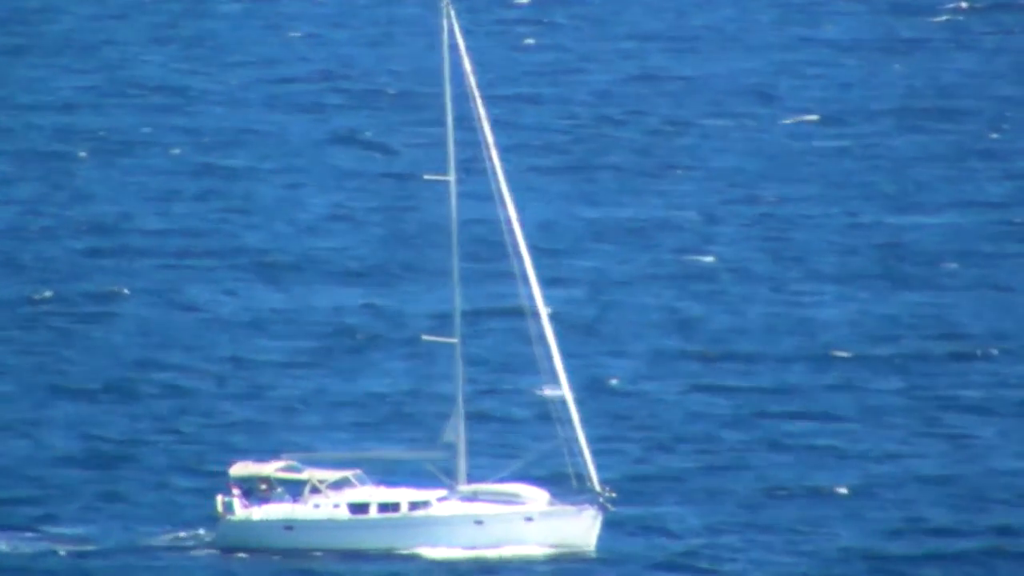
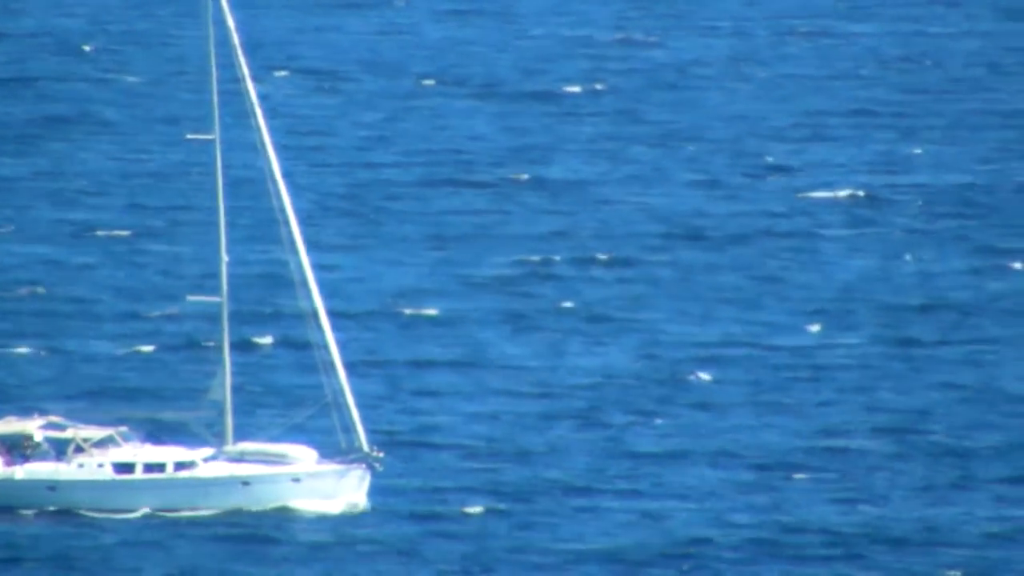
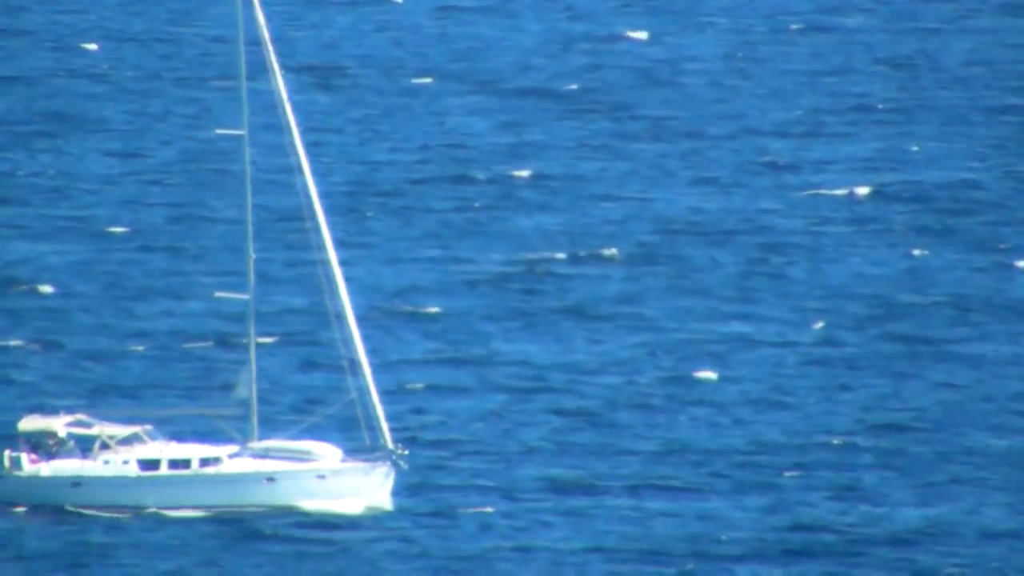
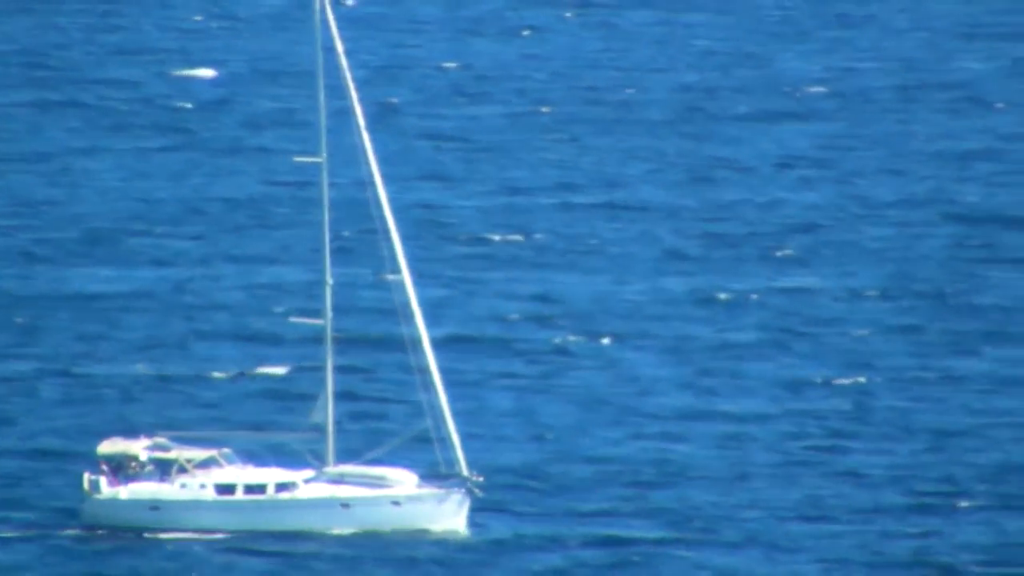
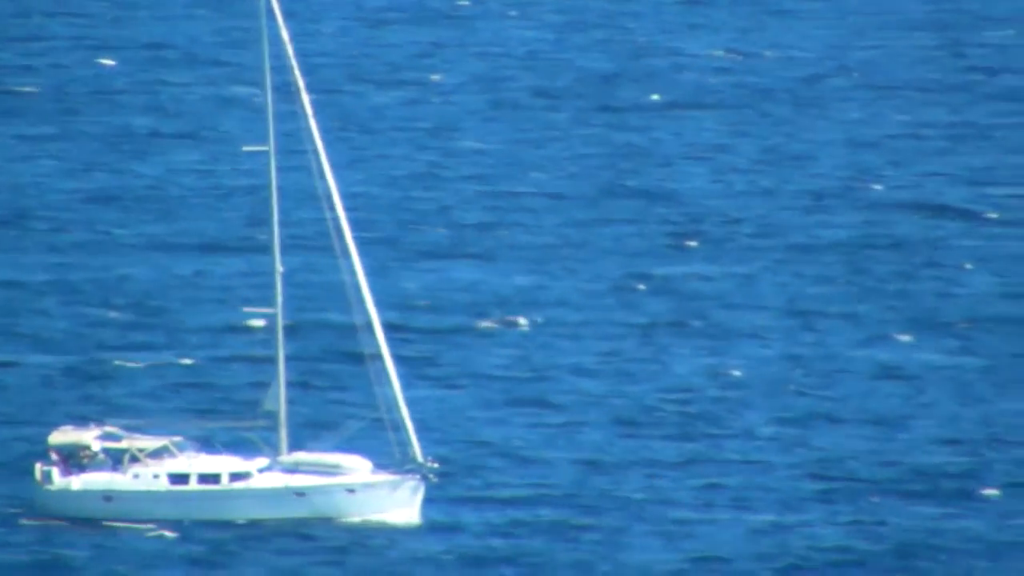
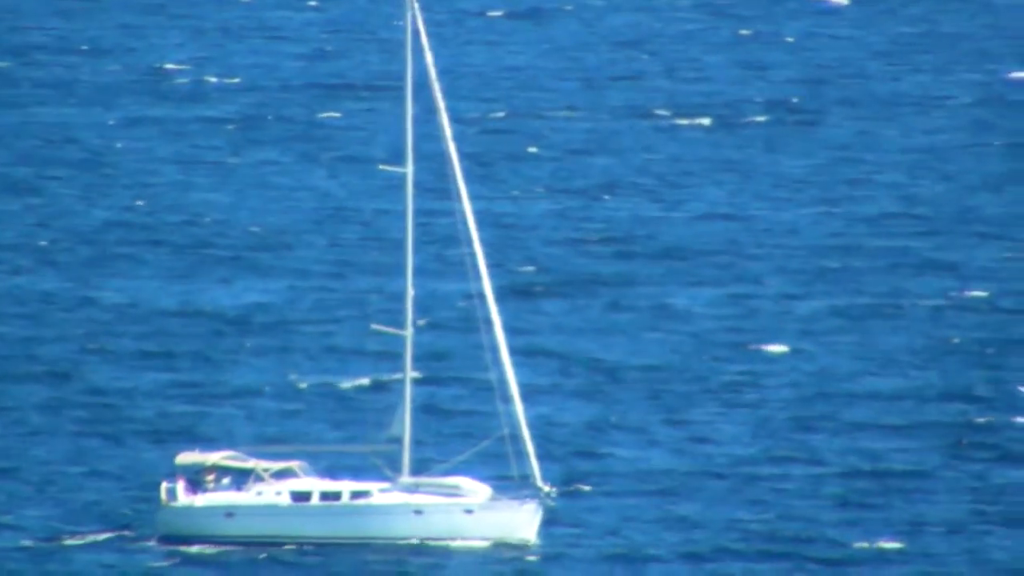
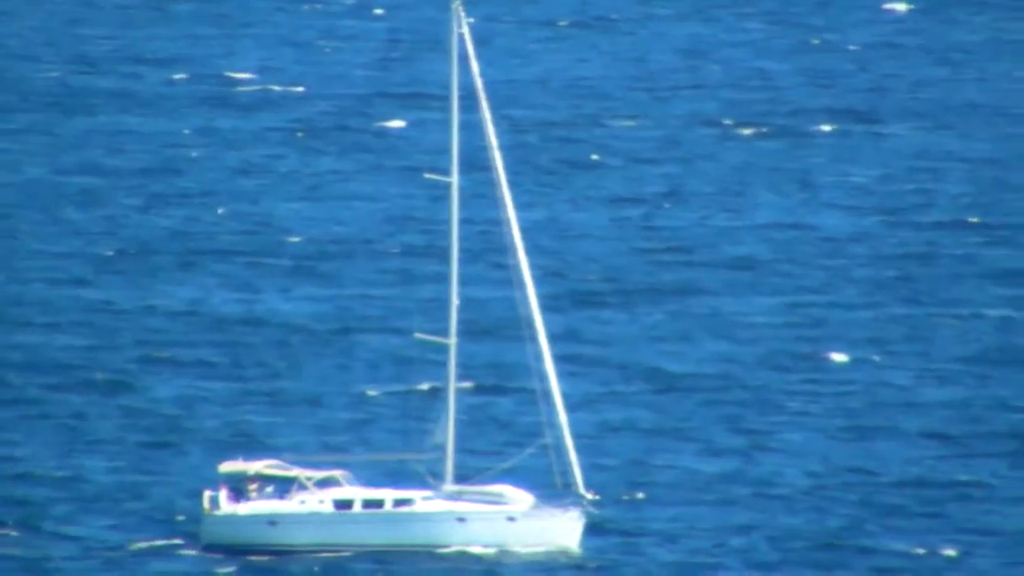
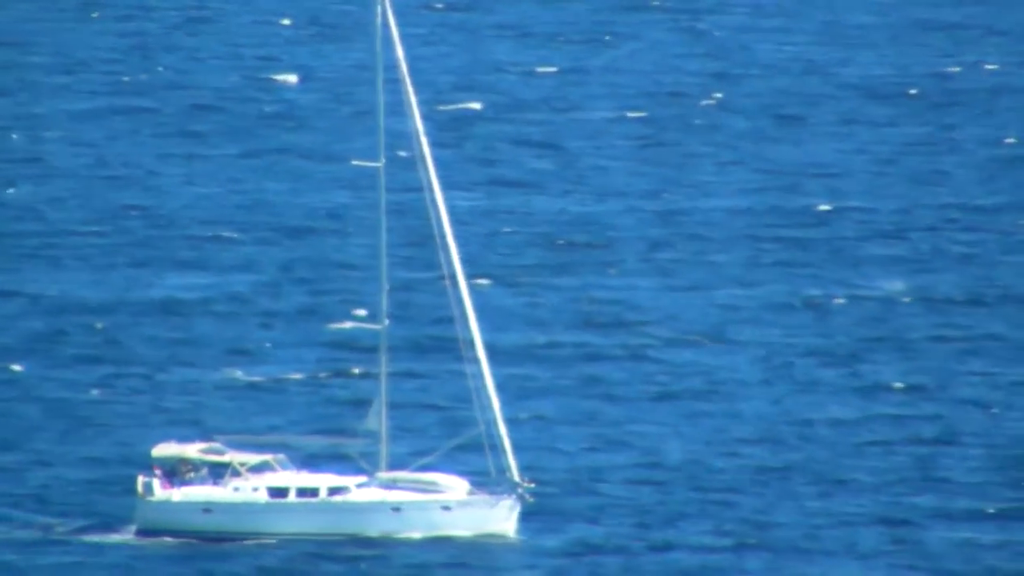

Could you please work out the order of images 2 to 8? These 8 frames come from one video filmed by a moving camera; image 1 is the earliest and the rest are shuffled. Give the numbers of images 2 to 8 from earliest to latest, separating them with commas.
7, 6, 8, 4, 5, 2, 3
